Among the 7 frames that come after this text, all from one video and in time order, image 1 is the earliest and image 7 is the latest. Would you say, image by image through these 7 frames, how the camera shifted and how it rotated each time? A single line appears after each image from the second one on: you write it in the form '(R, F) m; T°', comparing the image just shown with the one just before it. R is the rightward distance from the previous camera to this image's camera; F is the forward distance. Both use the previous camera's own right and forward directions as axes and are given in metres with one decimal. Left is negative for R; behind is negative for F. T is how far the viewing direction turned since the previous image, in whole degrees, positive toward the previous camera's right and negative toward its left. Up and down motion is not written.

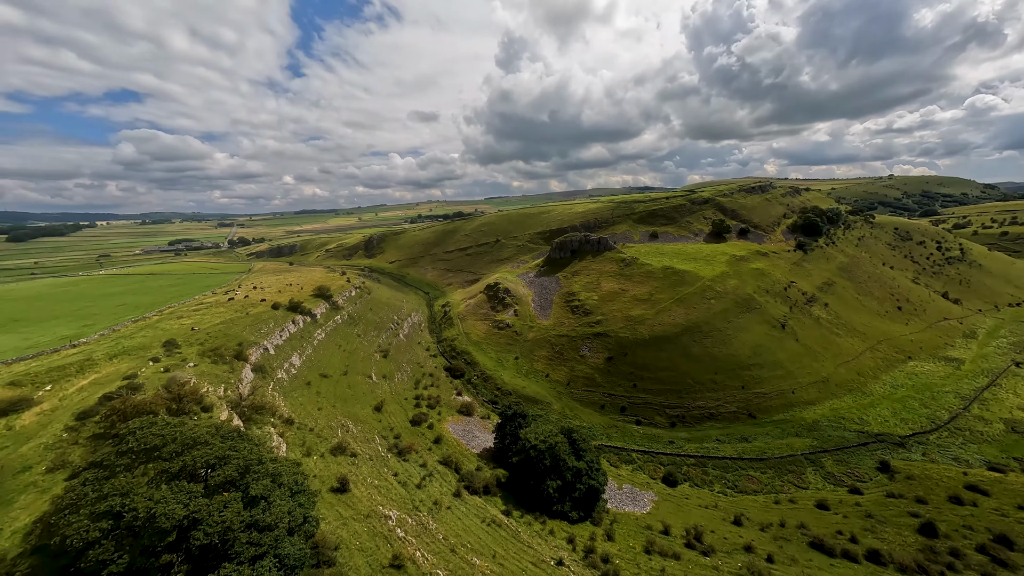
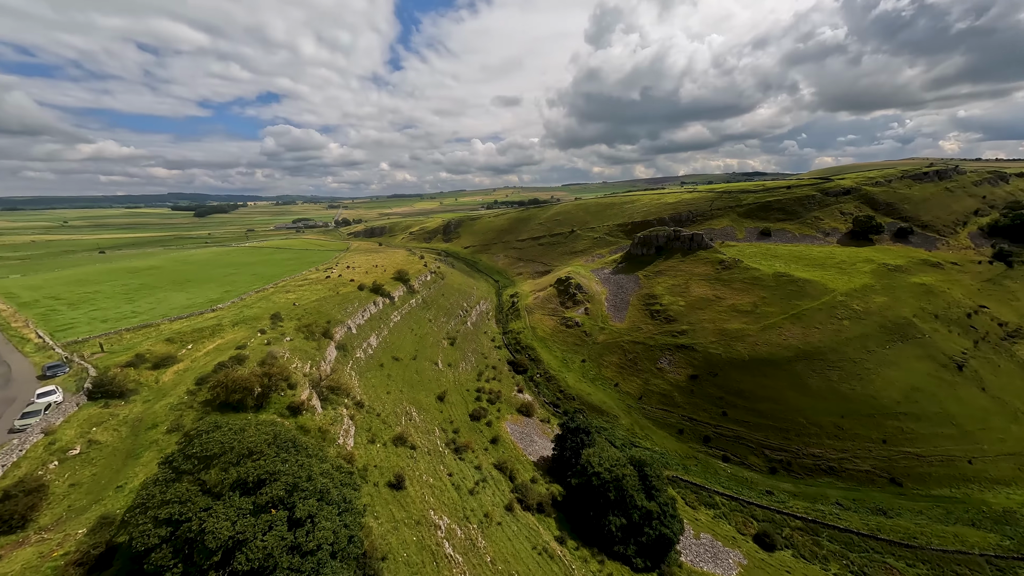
(-0.7, +3.8) m; -13°
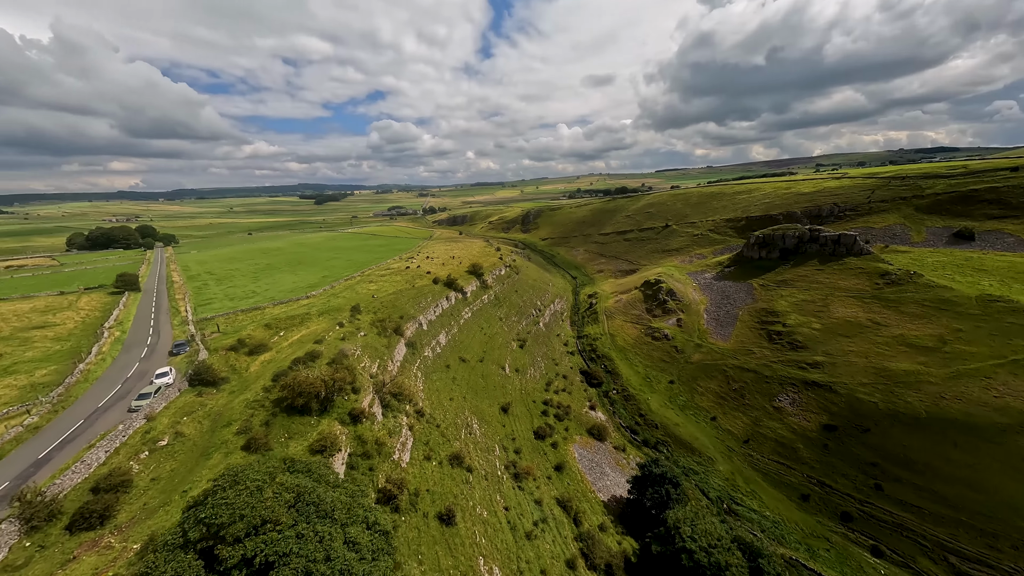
(-0.8, +5.6) m; -14°
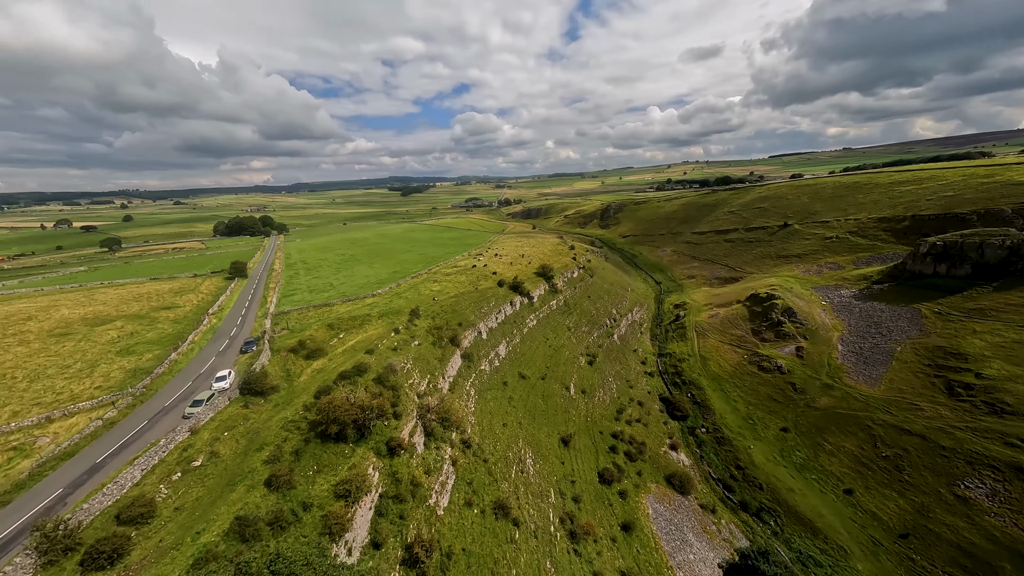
(-0.3, +6.4) m; -13°
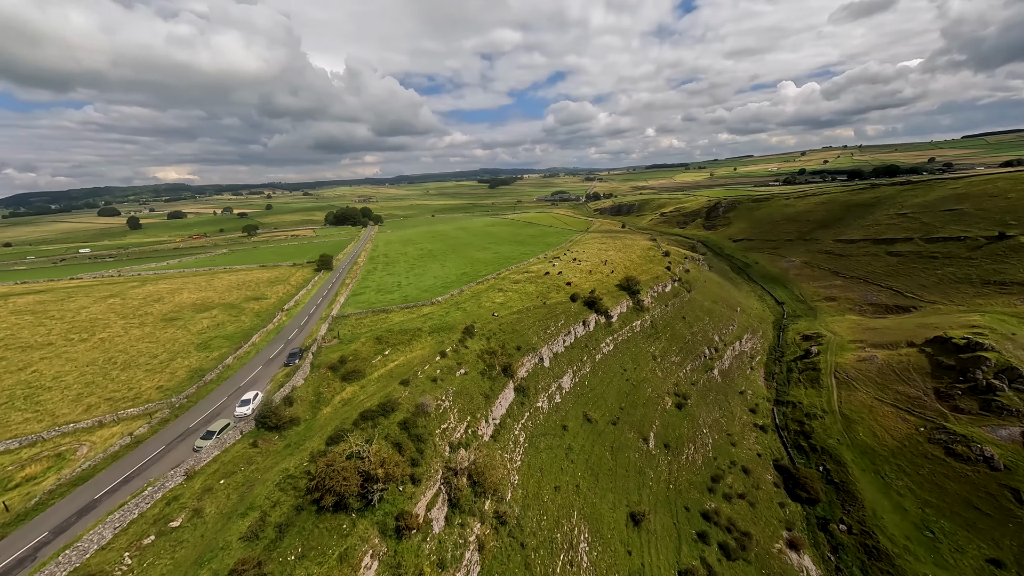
(+0.6, +8.3) m; -15°
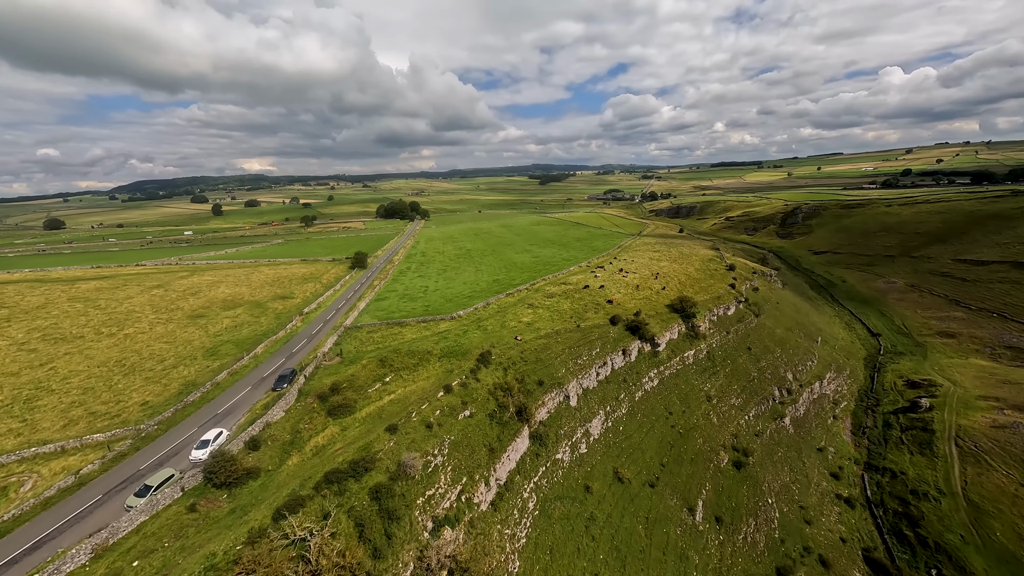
(+2.1, +6.7) m; -9°
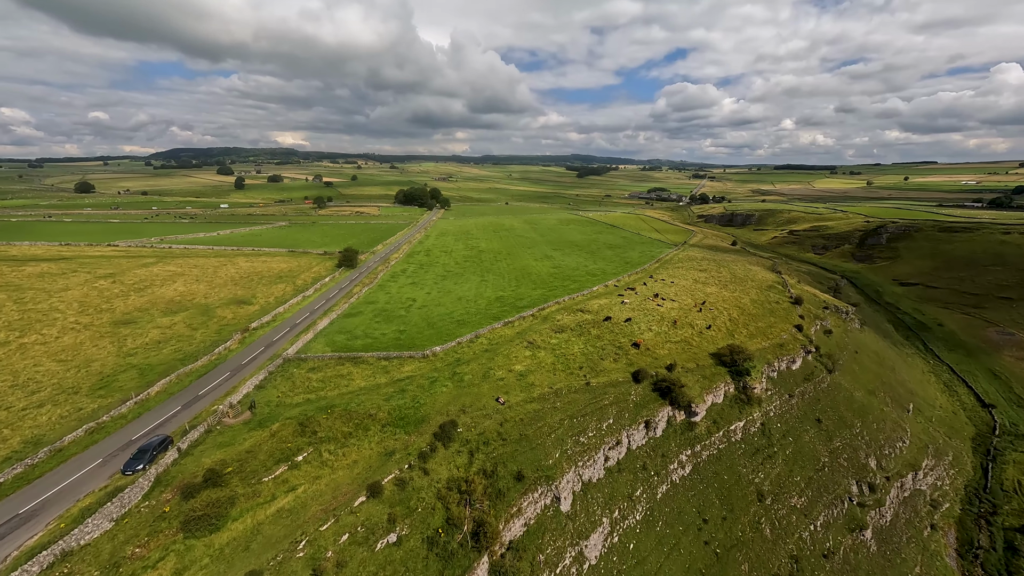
(+3.5, +11.2) m; -5°
